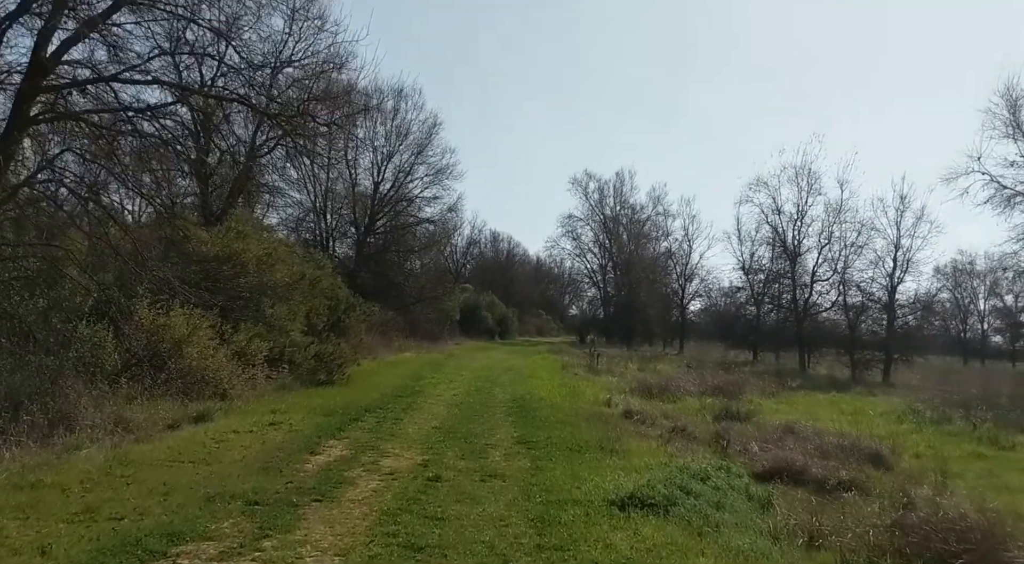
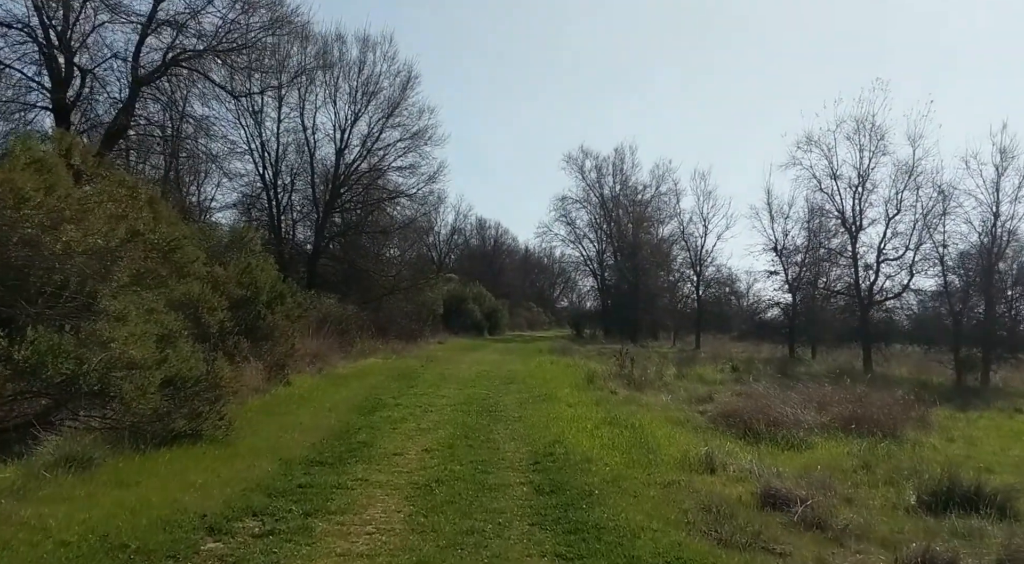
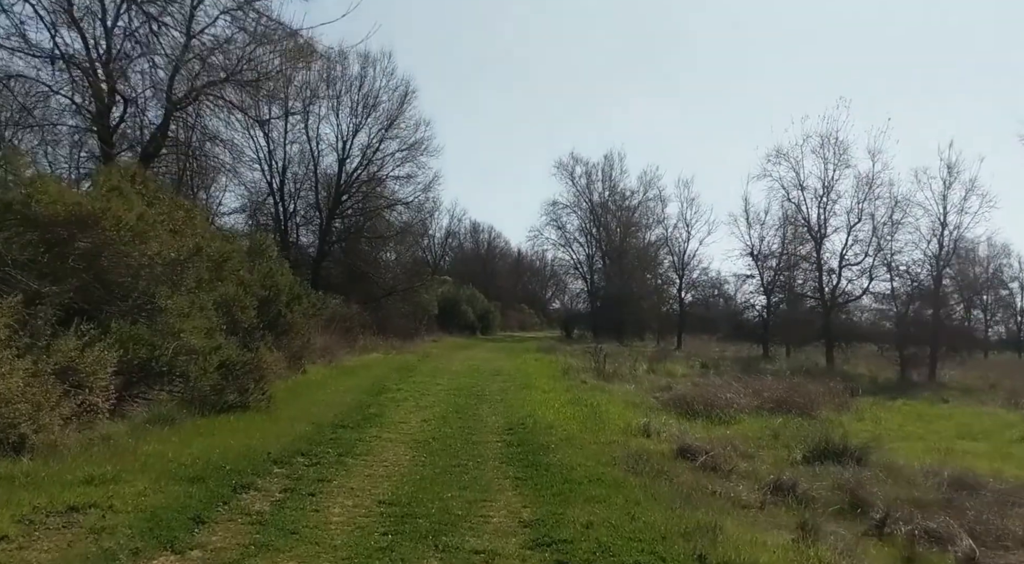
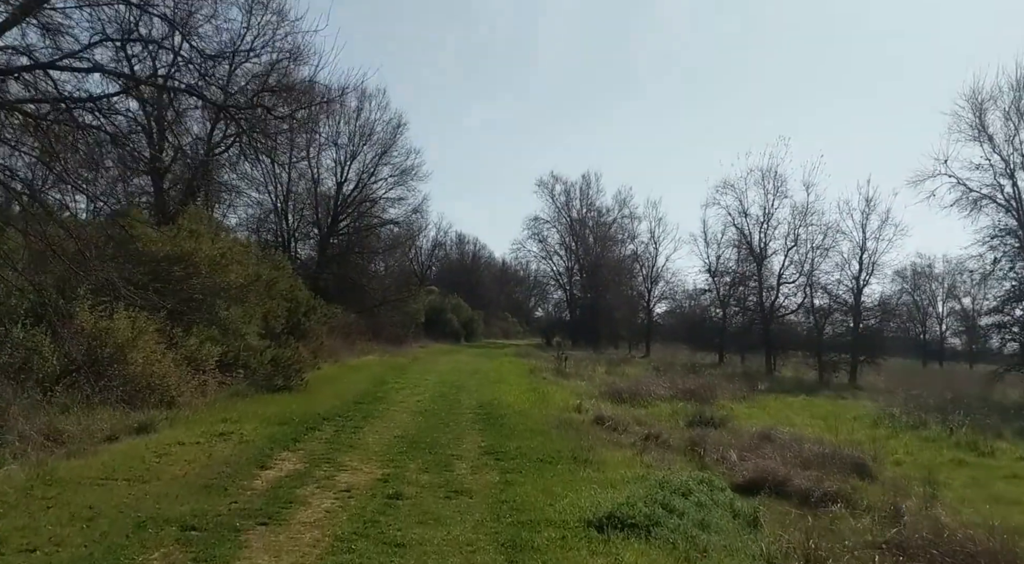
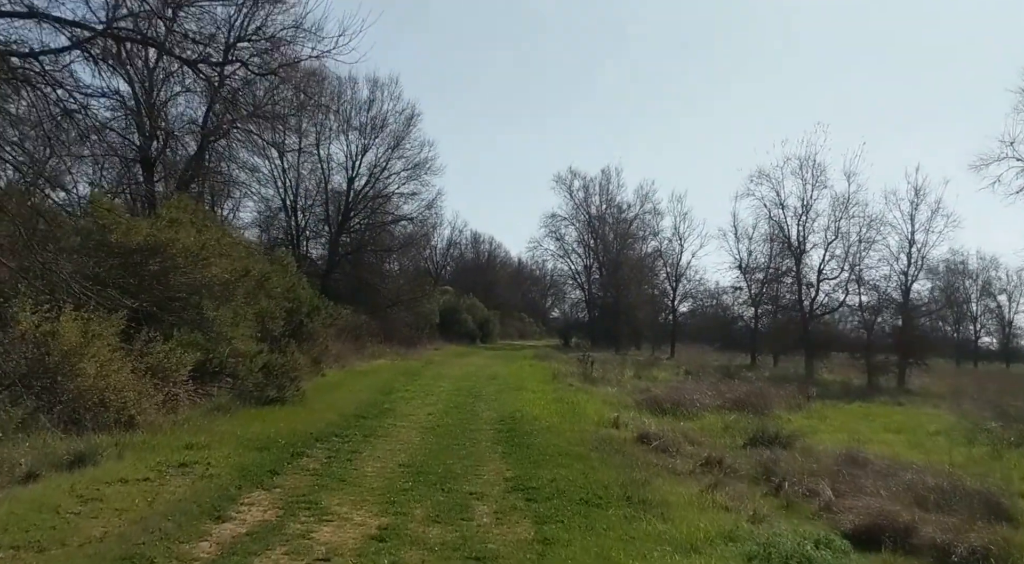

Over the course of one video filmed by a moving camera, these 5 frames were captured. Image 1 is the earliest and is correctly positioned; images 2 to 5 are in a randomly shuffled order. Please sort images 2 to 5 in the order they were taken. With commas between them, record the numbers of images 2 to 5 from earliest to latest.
4, 5, 3, 2
